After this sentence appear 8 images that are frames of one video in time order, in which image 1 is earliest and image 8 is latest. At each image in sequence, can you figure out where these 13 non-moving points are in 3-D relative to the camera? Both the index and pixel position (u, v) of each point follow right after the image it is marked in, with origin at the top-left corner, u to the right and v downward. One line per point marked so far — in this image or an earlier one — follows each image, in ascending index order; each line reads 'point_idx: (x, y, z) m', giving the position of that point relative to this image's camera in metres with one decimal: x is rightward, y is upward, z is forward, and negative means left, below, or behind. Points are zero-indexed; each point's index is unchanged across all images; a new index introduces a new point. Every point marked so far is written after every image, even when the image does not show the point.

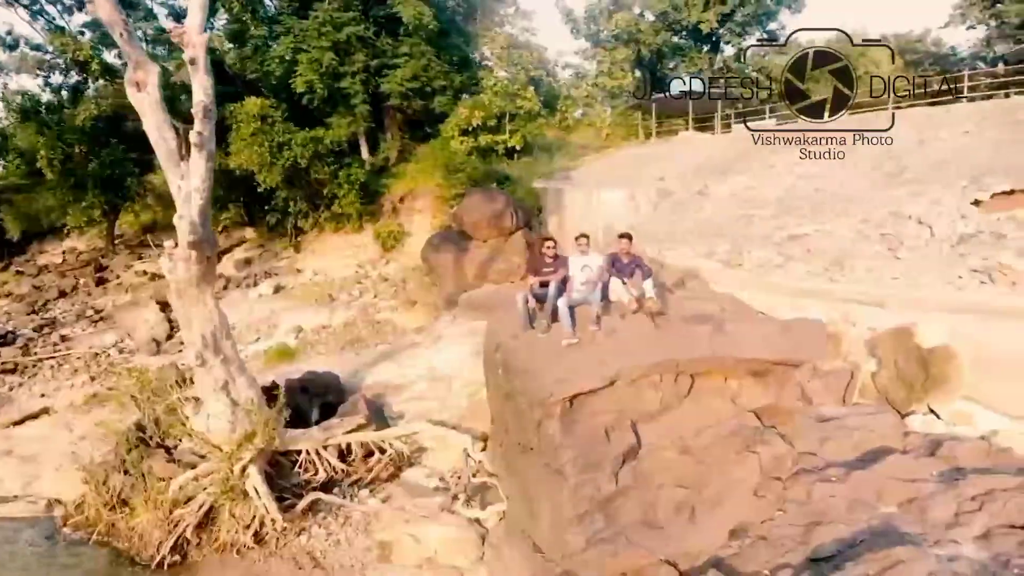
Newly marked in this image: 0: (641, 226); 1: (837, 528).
0: (+3.0, +1.4, +15.0) m
1: (+2.7, -1.9, +5.3) m
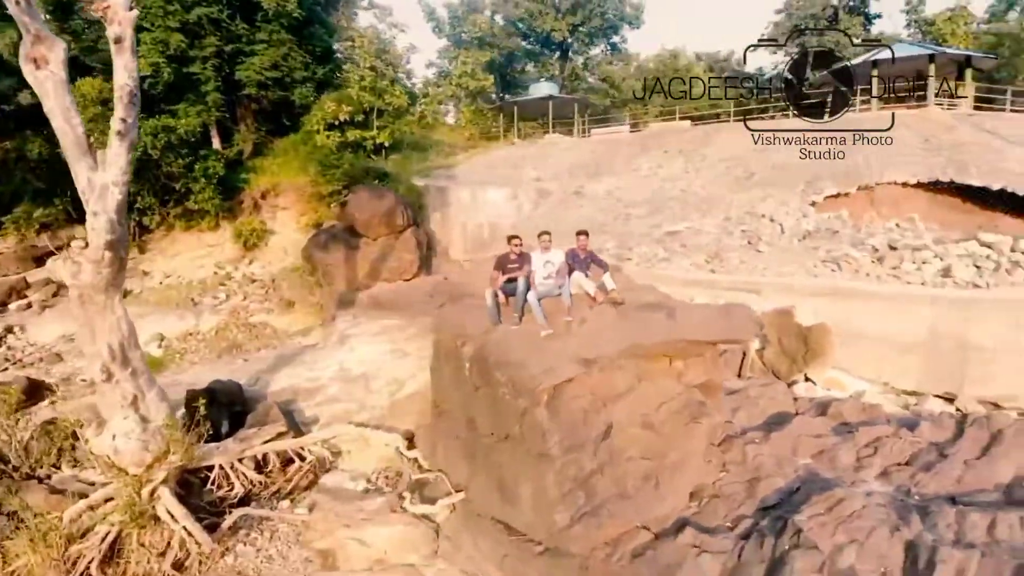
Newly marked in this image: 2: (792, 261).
0: (+0.3, +1.5, +15.6) m
1: (+2.5, -1.8, +6.2) m
2: (+4.9, +0.5, +11.1) m
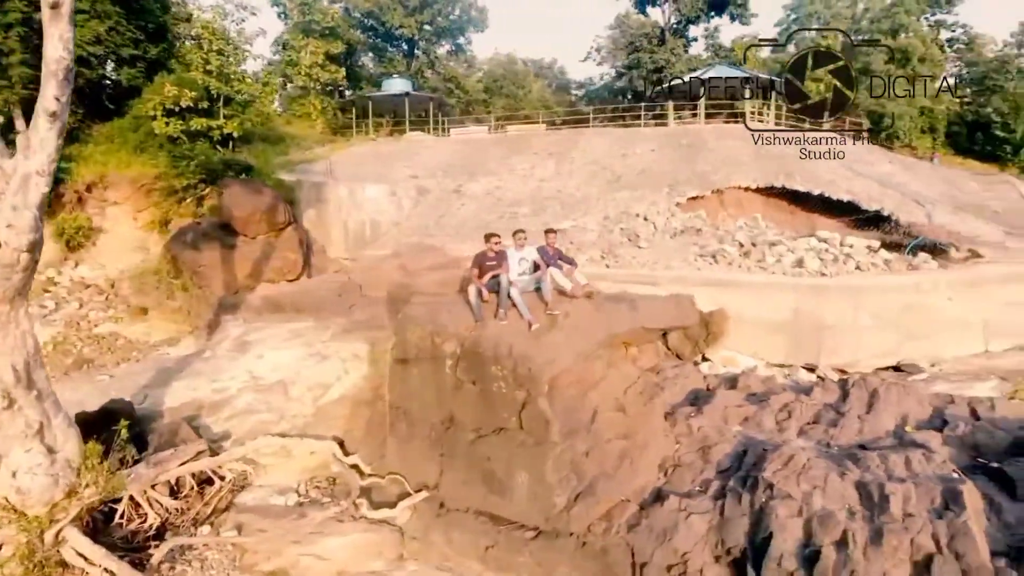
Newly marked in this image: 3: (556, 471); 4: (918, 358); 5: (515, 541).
0: (-2.5, +1.6, +15.5) m
1: (+2.3, -1.7, +7.1) m
2: (+3.2, +0.7, +12.4) m
3: (+0.4, -1.8, +6.3) m
4: (+6.8, -1.2, +10.8) m
5: (+0.1, -2.6, +6.5) m
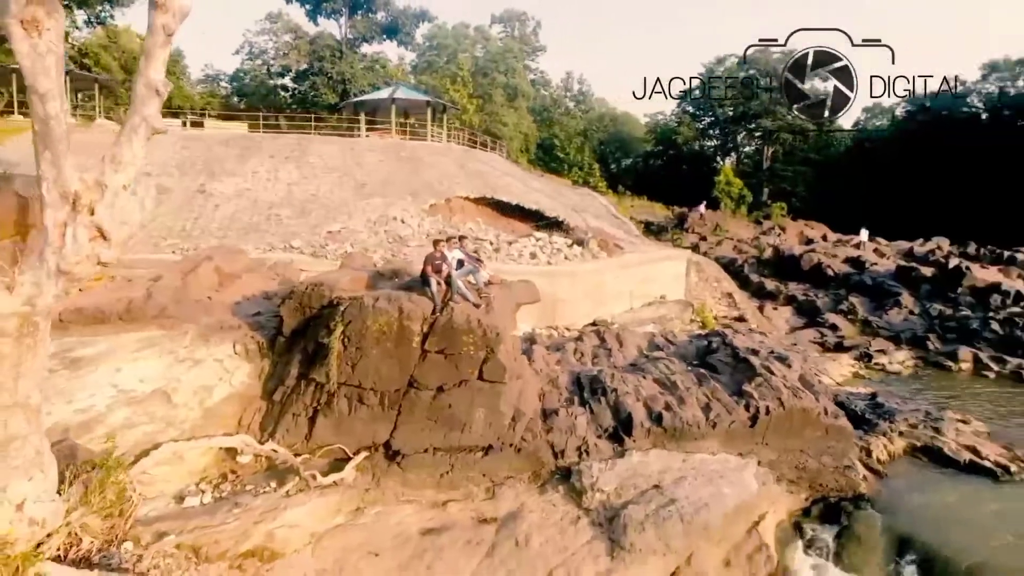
0: (-8.2, +1.4, +14.7) m
1: (+0.9, -1.4, +10.7) m
2: (-1.7, +0.9, +15.5) m
3: (-0.2, -1.6, +9.0) m
4: (+2.3, -0.7, +16.3) m
5: (-0.6, -2.4, +9.0) m
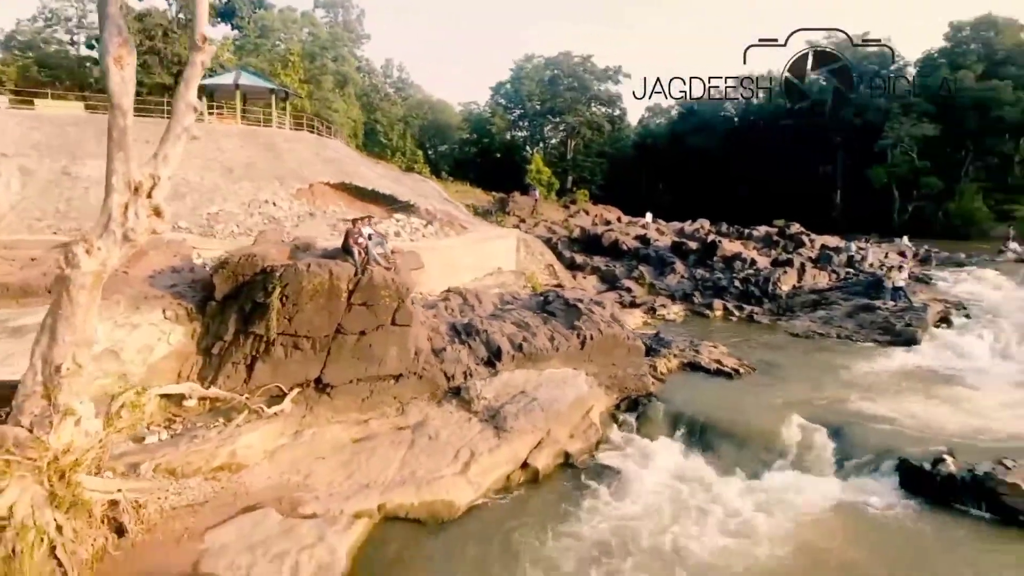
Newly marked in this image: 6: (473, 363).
0: (-11.4, +1.9, +14.9) m
1: (-1.5, -0.8, +13.8) m
2: (-5.4, +1.6, +17.6) m
3: (-2.0, -1.0, +11.9) m
4: (-1.7, +0.1, +19.6) m
5: (-2.4, -1.8, +11.8) m
6: (-0.8, -1.5, +12.8) m
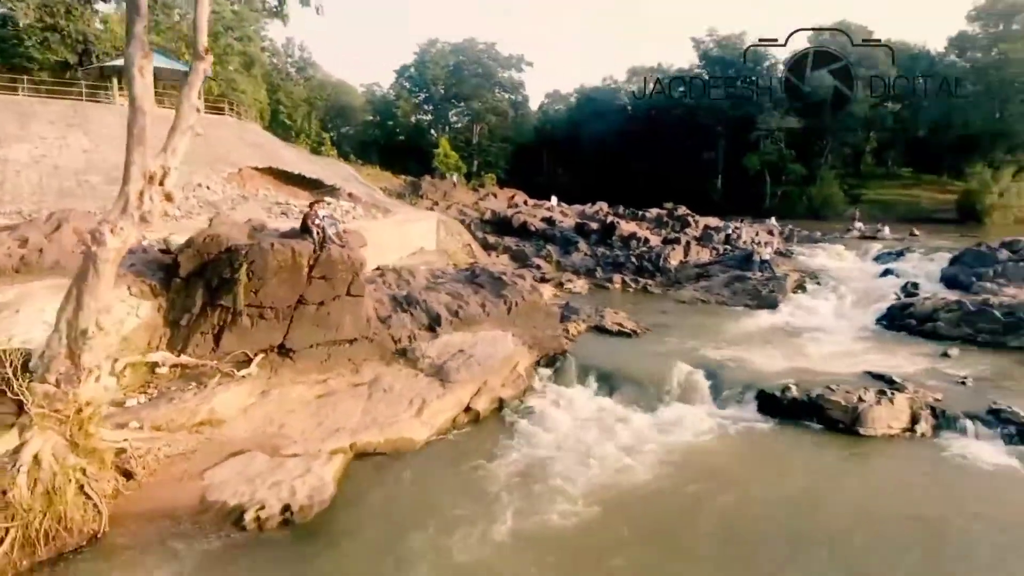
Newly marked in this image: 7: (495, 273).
0: (-13.1, +2.3, +15.1) m
1: (-3.1, -0.2, +15.6) m
2: (-7.6, +2.2, +18.6) m
3: (-3.3, -0.5, +13.6) m
4: (-4.2, +0.9, +21.2) m
5: (-3.6, -1.3, +13.4) m
6: (-2.2, -0.9, +14.6) m
7: (-0.5, +0.4, +17.7) m
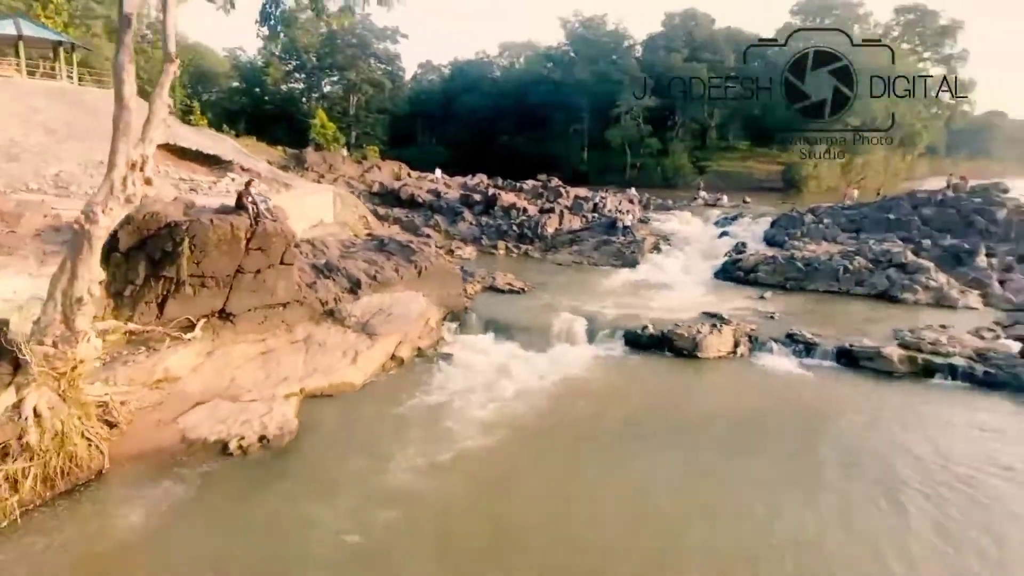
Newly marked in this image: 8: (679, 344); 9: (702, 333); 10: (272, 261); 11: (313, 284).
0: (-15.3, +2.7, +14.8) m
1: (-5.6, +0.7, +17.4) m
2: (-10.7, +3.0, +19.4) m
3: (-5.4, +0.3, +15.4) m
4: (-7.8, +1.9, +22.6) m
5: (-5.7, -0.6, +15.2) m
6: (-4.5, -0.1, +16.7) m
7: (-3.5, +1.5, +20.0) m
8: (+4.5, -1.5, +16.9) m
9: (+5.1, -1.2, +17.0) m
10: (-5.6, +0.7, +14.9) m
11: (-5.1, +0.1, +16.3) m
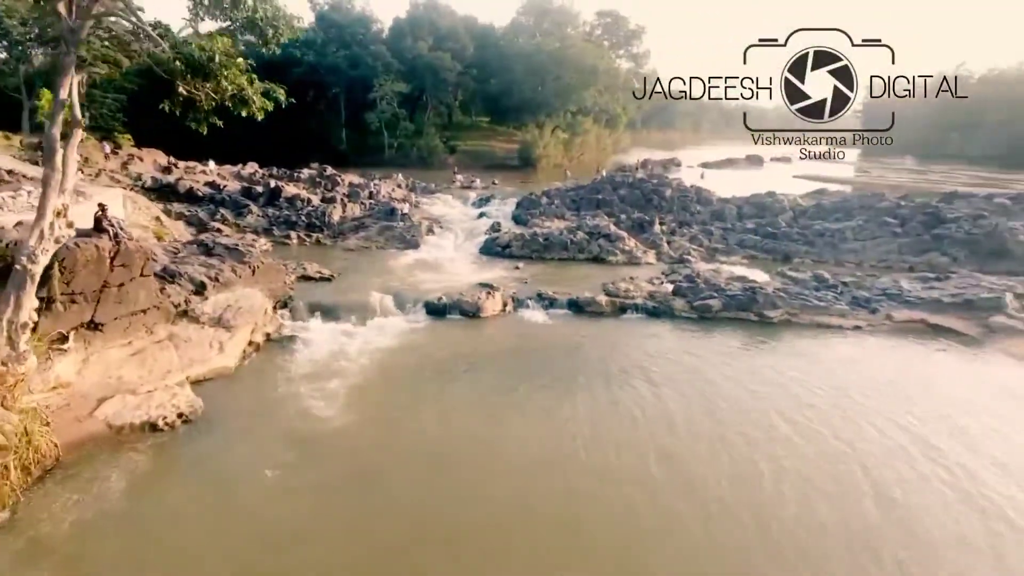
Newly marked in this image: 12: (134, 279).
0: (-19.4, +1.6, +13.6) m
1: (-11.3, +0.5, +19.7) m
2: (-16.9, +2.4, +19.5) m
3: (-10.3, 0.0, +18.0) m
4: (-15.4, +1.7, +23.7) m
5: (-10.4, -0.8, +17.8) m
6: (-9.9, -0.2, +19.5) m
7: (-10.3, +1.6, +22.9) m
8: (-1.7, -0.8, +23.2) m
9: (-1.1, -0.4, +23.5) m
10: (-10.3, +0.4, +17.4) m
11: (-10.4, -0.1, +18.9) m
12: (-10.4, +0.2, +17.4) m
